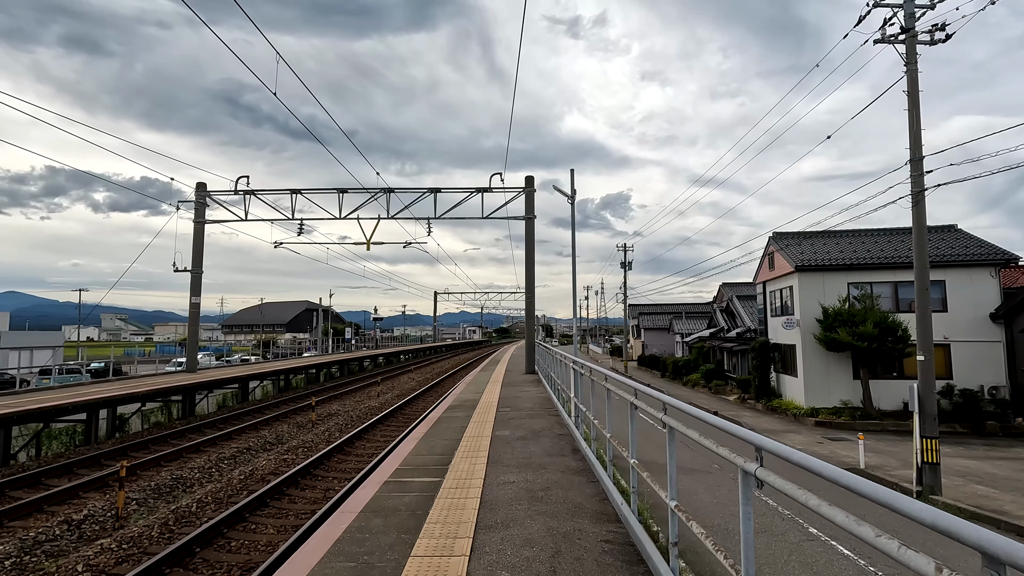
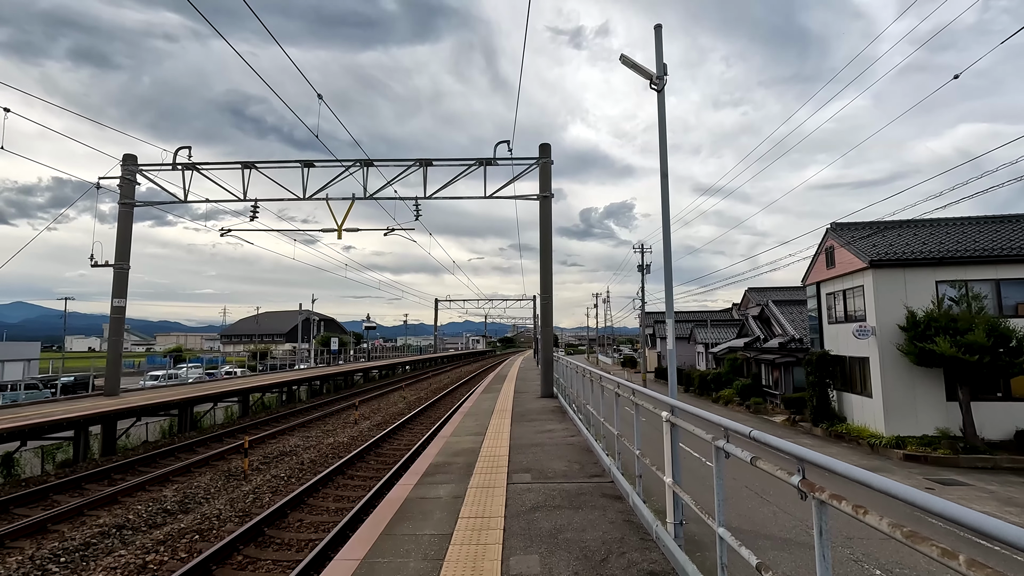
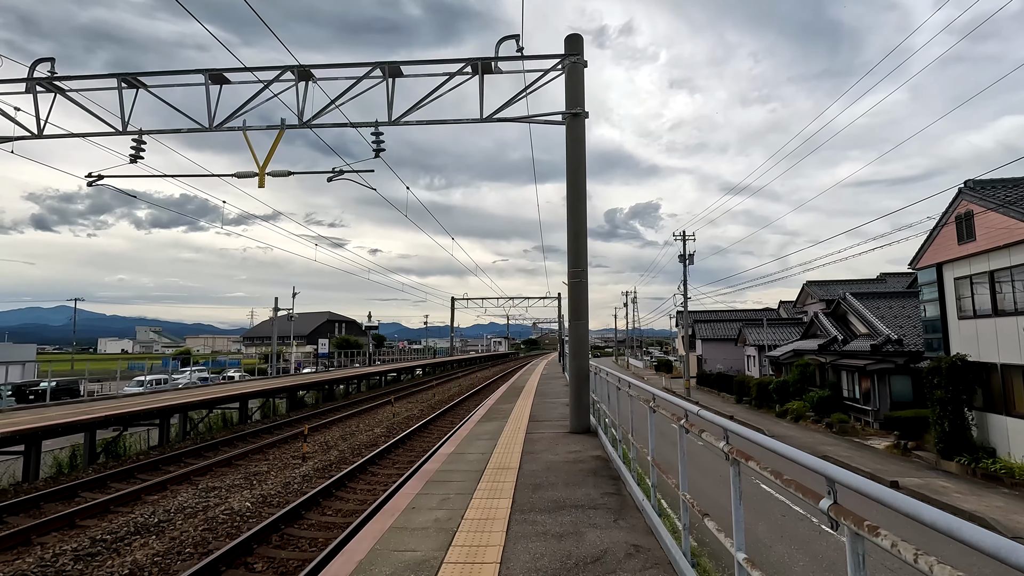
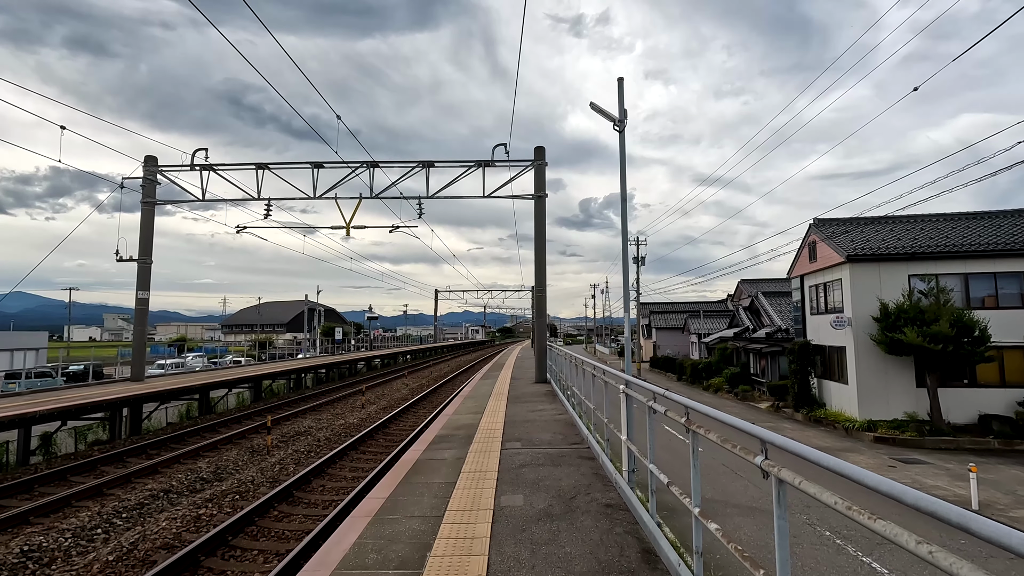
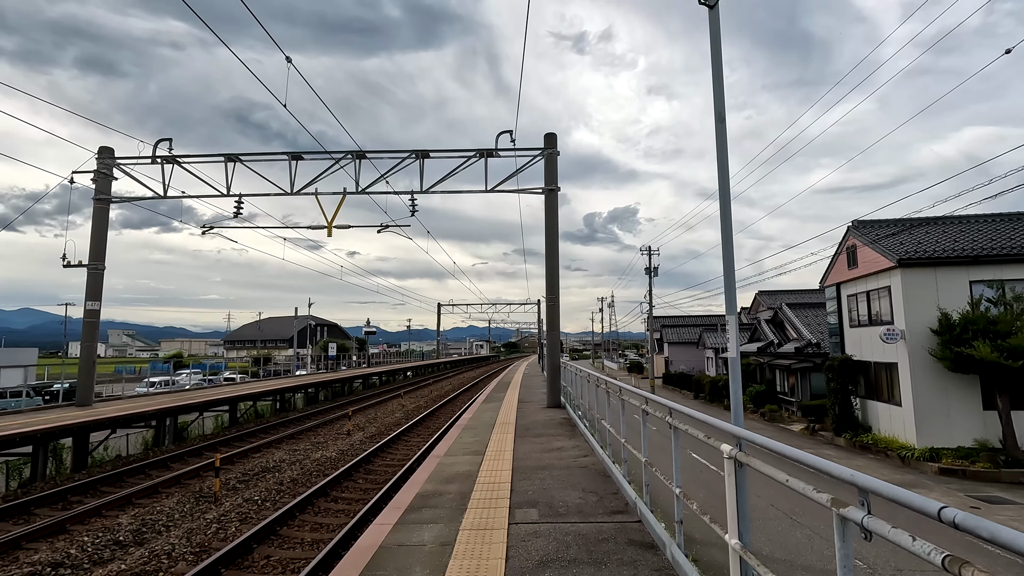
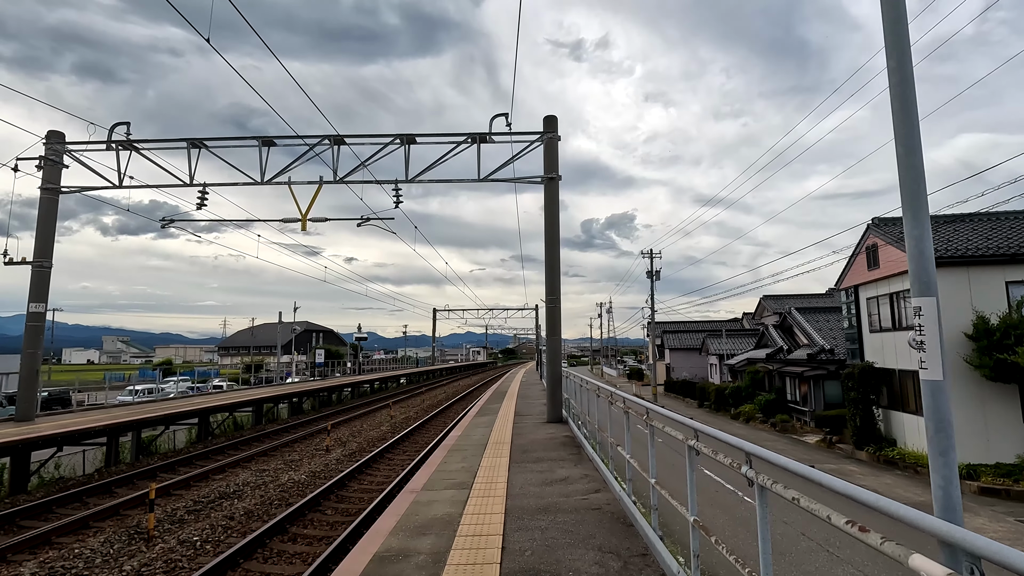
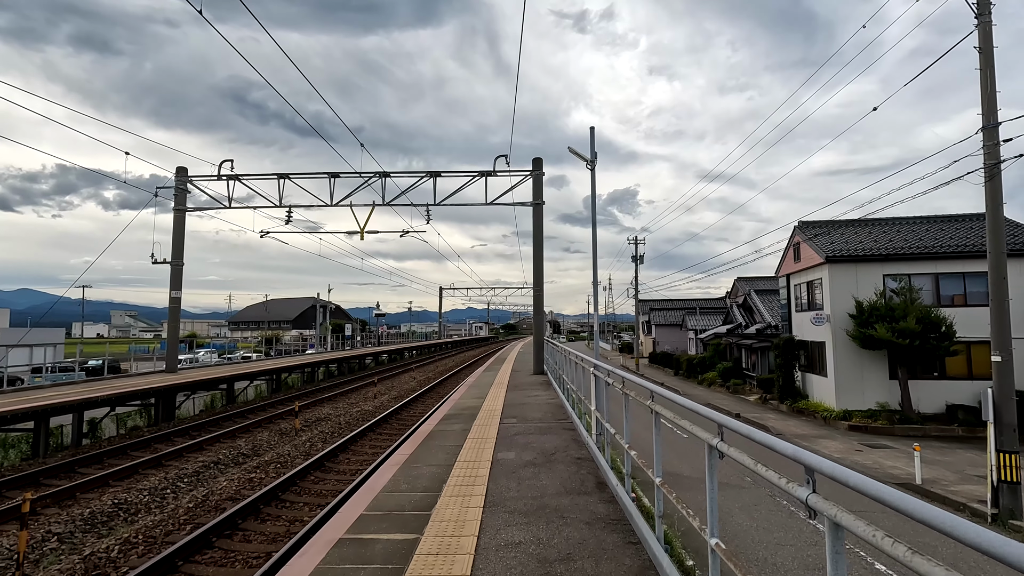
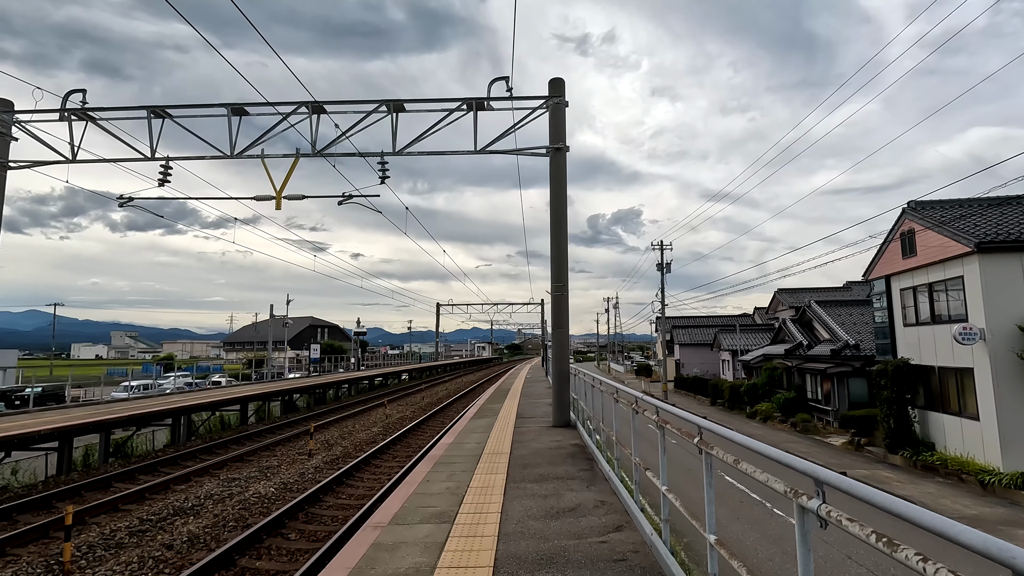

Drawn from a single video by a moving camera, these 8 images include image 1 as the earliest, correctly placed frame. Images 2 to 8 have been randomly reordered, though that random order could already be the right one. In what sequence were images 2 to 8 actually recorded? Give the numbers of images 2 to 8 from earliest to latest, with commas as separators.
7, 4, 2, 5, 6, 8, 3
